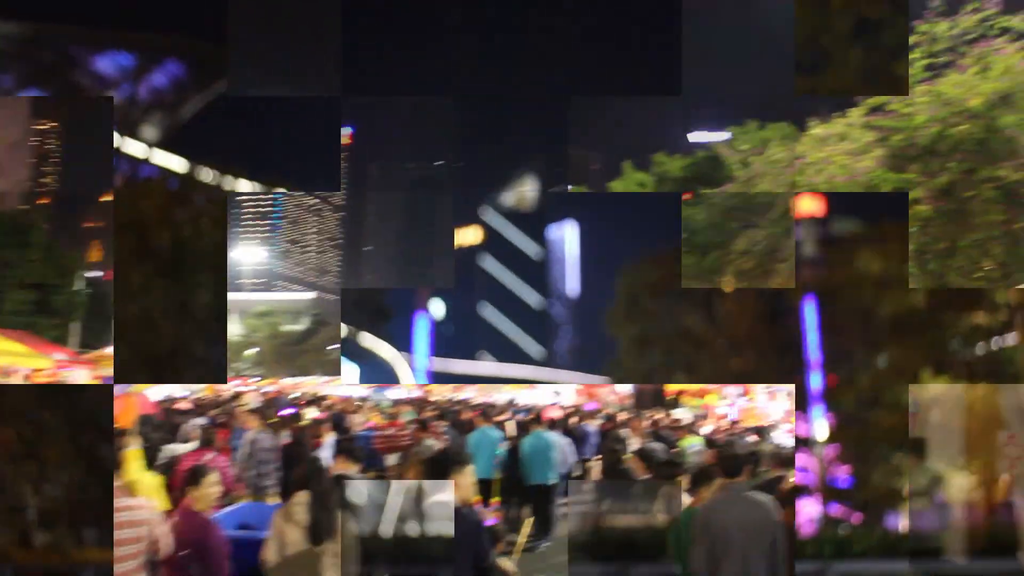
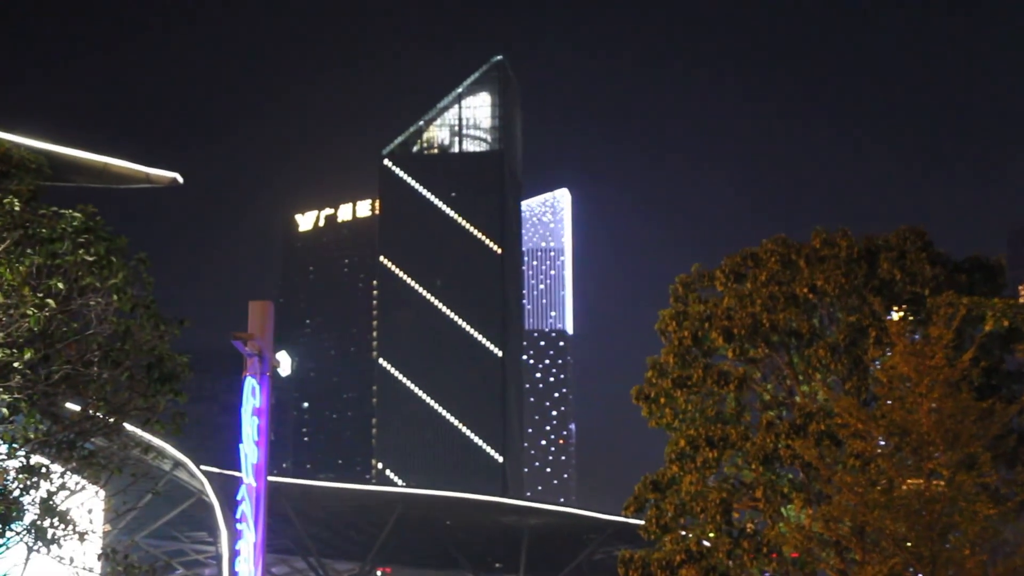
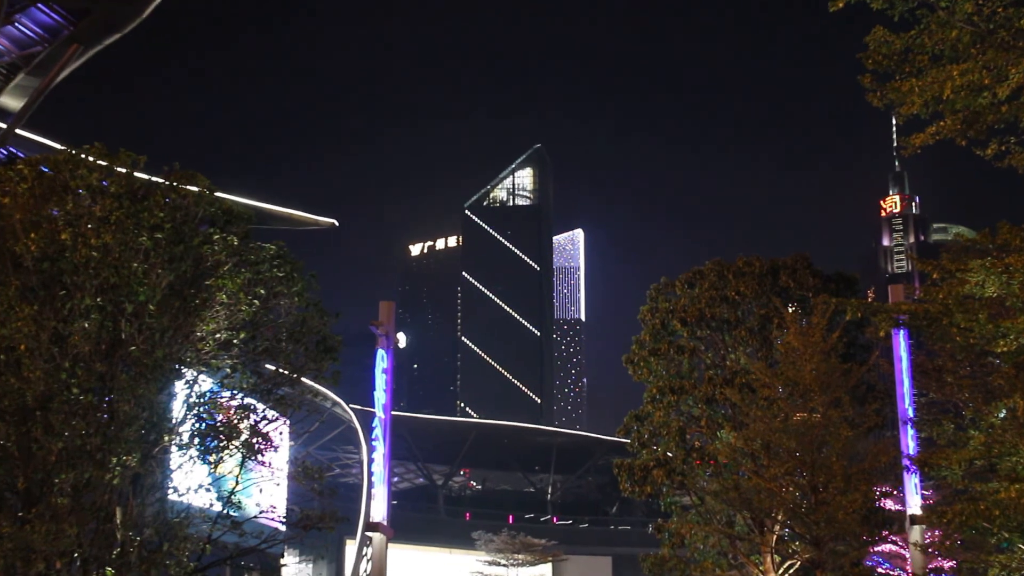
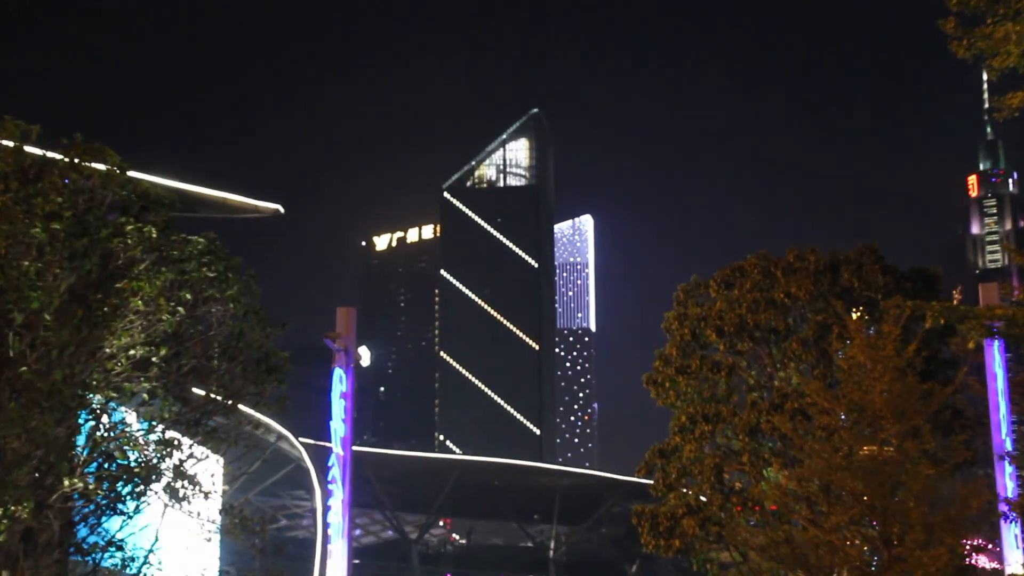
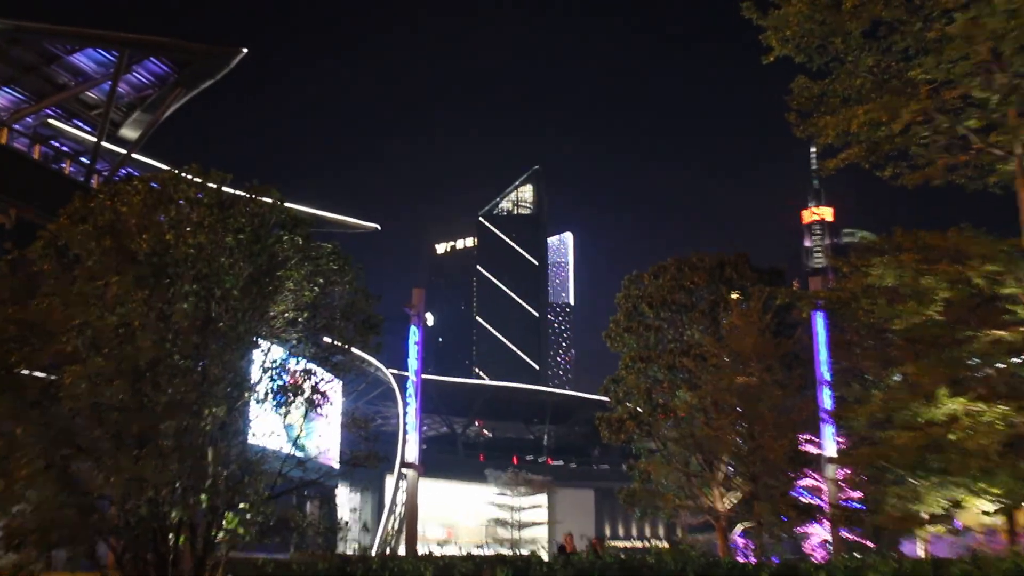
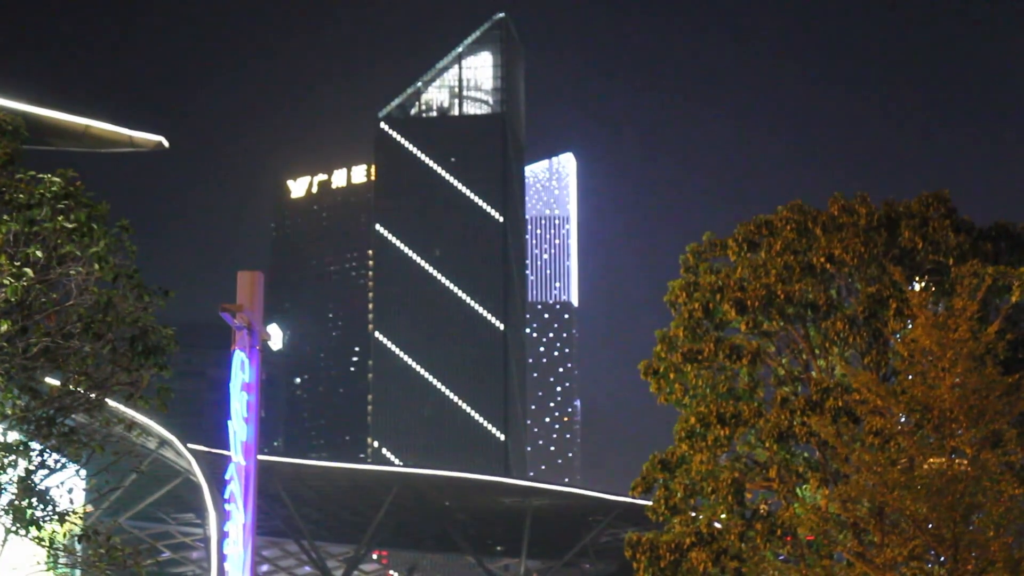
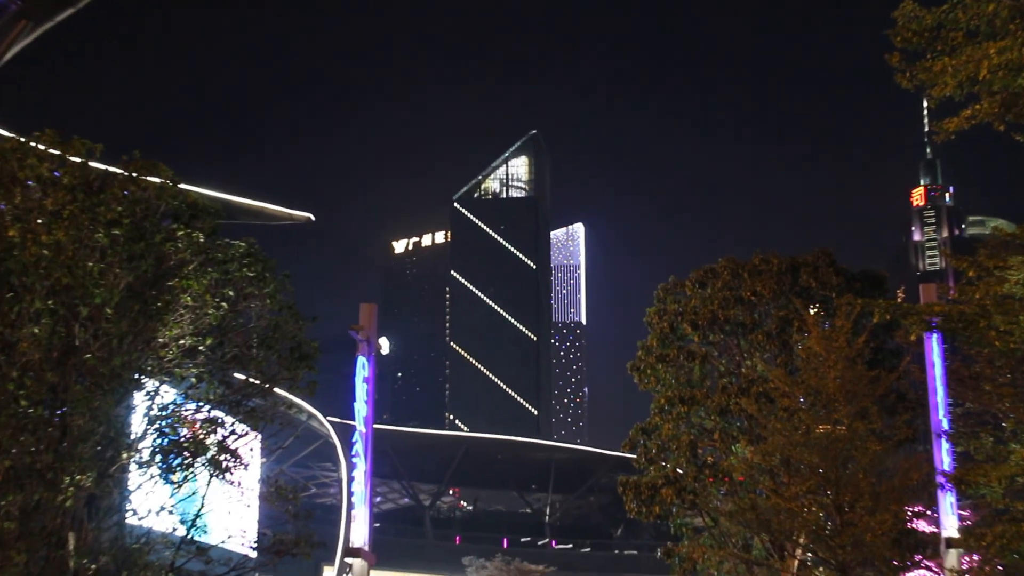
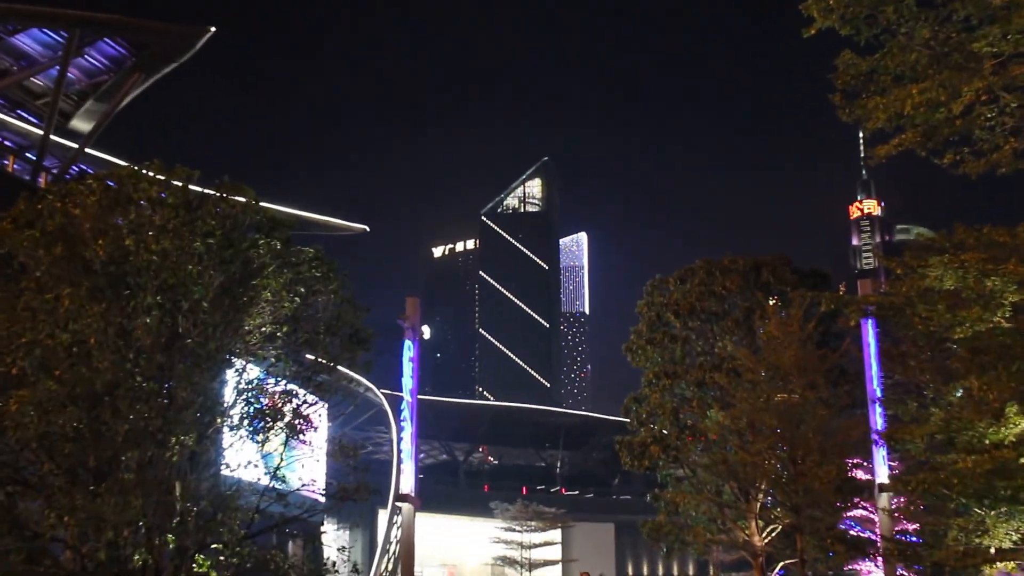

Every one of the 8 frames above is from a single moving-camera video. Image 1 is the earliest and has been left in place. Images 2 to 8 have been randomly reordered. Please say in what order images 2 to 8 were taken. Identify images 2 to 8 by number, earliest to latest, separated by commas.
5, 8, 3, 7, 4, 2, 6
